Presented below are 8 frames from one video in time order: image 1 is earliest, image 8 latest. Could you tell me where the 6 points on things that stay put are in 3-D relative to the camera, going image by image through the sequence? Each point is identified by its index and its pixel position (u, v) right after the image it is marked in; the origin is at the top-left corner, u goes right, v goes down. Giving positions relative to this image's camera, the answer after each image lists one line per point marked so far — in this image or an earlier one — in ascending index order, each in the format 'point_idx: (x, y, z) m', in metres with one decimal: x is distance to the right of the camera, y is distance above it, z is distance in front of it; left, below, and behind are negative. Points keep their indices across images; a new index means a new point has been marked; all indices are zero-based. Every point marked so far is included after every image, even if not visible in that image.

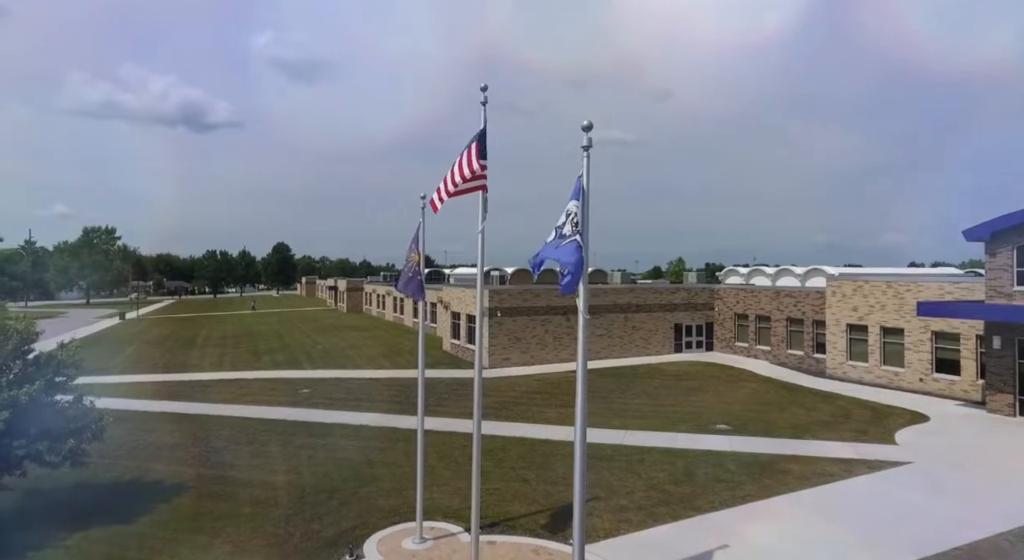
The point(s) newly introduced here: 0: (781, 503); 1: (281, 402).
0: (+5.6, -4.5, +13.6) m
1: (-6.6, -3.5, +18.8) m
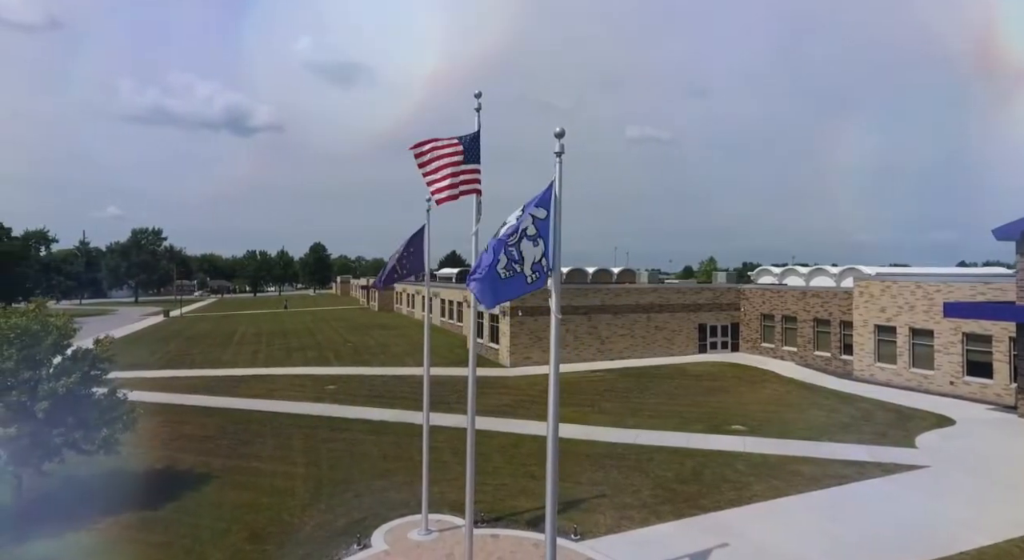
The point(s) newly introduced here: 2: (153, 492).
0: (+5.7, -4.5, +13.6) m
1: (-6.1, -3.5, +19.6) m
2: (-7.7, -4.5, +14.1) m
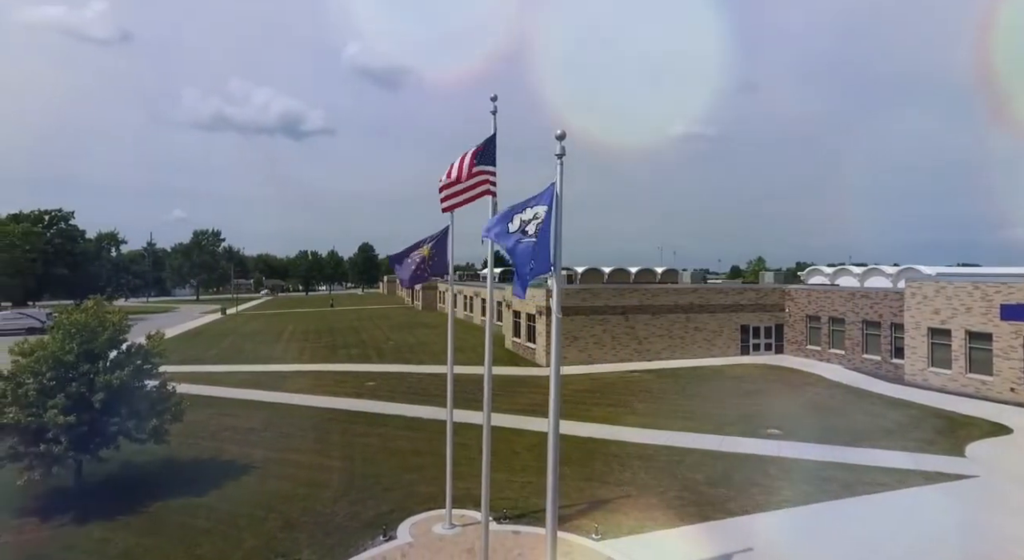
0: (+6.2, -4.5, +13.3) m
1: (-5.1, -3.5, +20.3) m
2: (-7.1, -4.5, +14.9) m
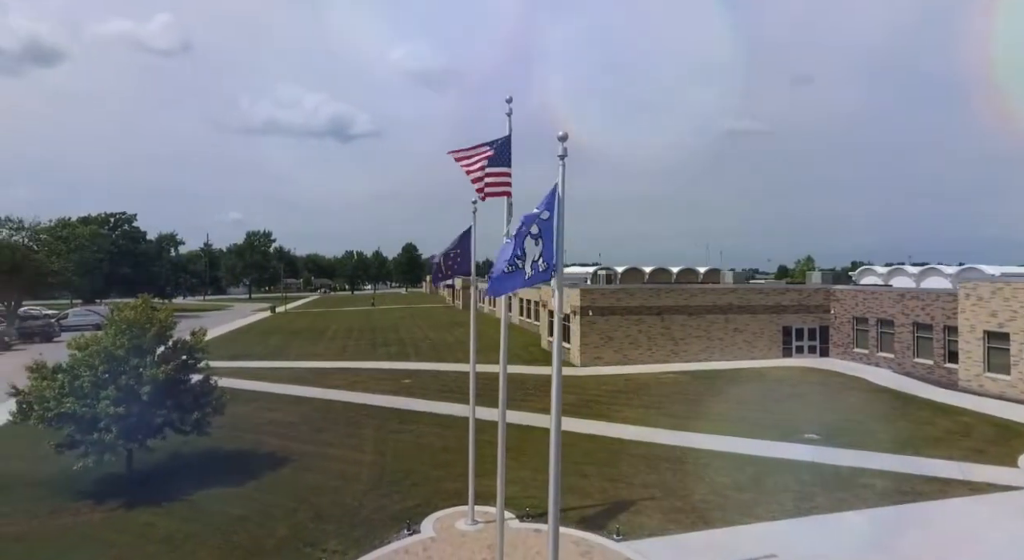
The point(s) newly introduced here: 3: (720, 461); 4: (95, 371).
0: (+6.6, -4.5, +13.0) m
1: (-4.1, -3.5, +20.8) m
2: (-6.5, -4.5, +15.6) m
3: (+4.9, -4.3, +15.7) m
4: (-8.9, -2.0, +14.3) m
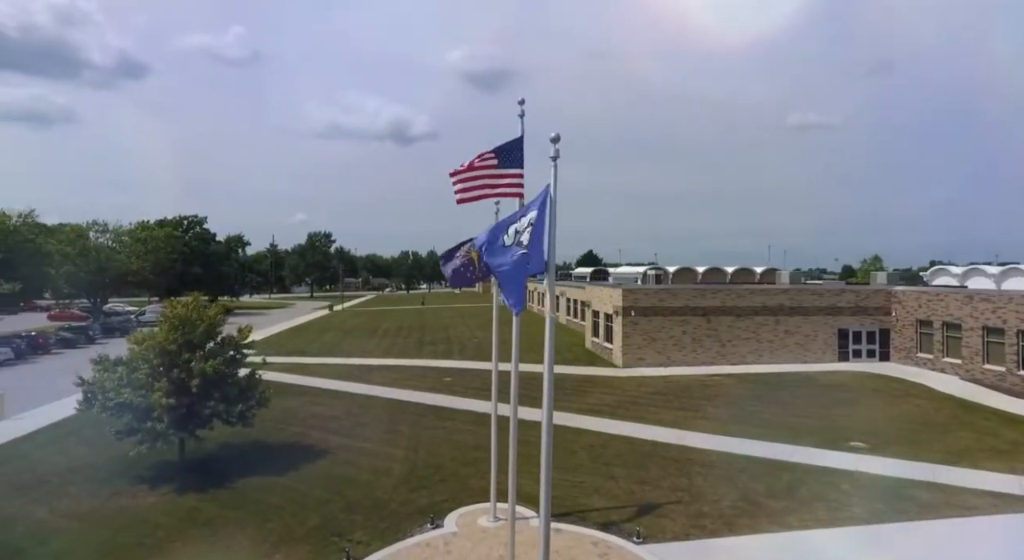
0: (+7.0, -4.6, +12.3) m
1: (-2.8, -3.5, +21.3) m
2: (-5.8, -4.5, +16.3) m
3: (+5.6, -4.3, +15.2) m
4: (-8.3, -1.9, +15.4) m
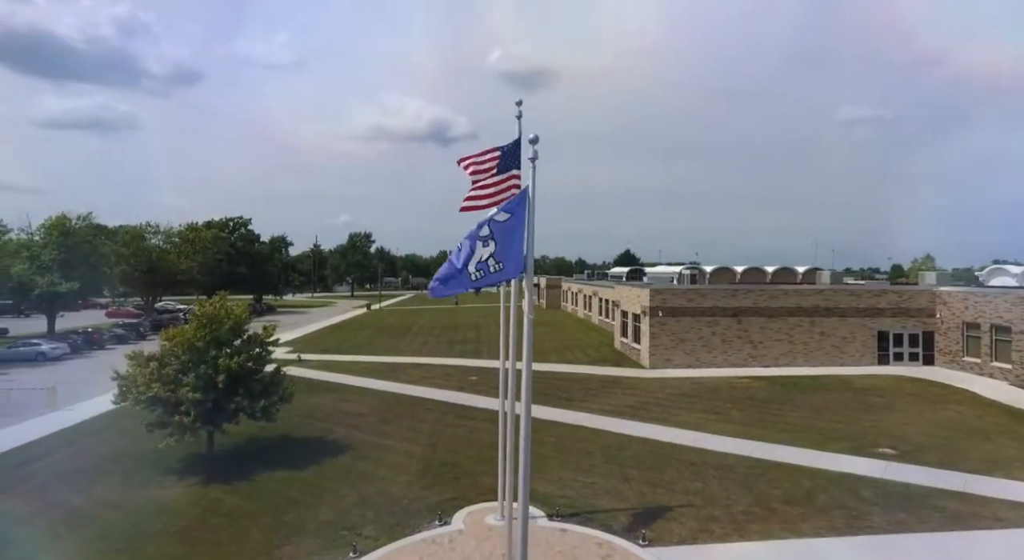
0: (+7.0, -4.6, +11.8) m
1: (-2.0, -3.4, +21.5) m
2: (-5.4, -4.4, +16.8) m
3: (+5.8, -4.3, +14.8) m
4: (-8.0, -1.9, +16.0) m
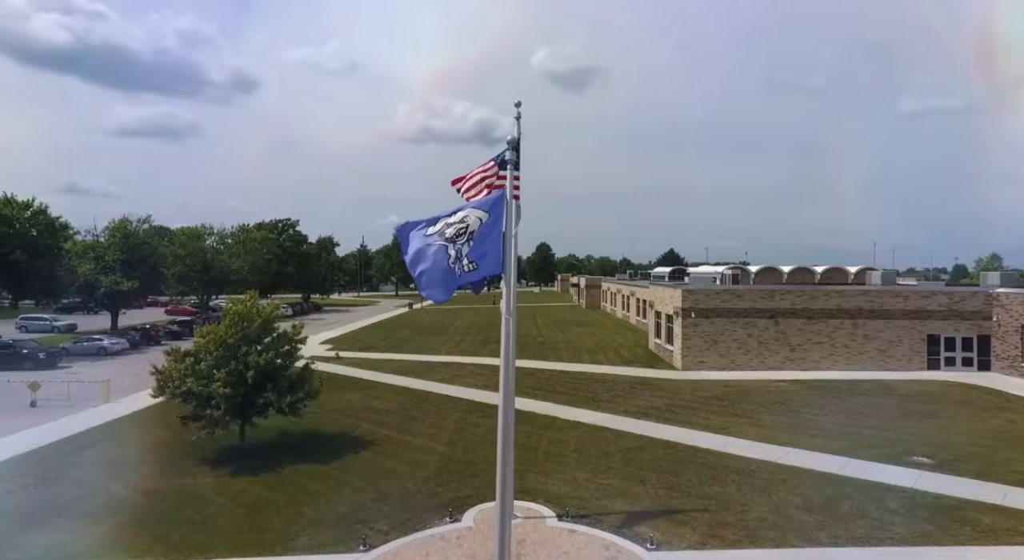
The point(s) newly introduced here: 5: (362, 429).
0: (+7.0, -4.5, +11.2) m
1: (-1.1, -3.4, +21.7) m
2: (-4.9, -4.4, +17.3) m
3: (+6.1, -4.2, +14.2) m
4: (-7.5, -1.9, +16.7) m
5: (-4.1, -4.1, +18.5) m
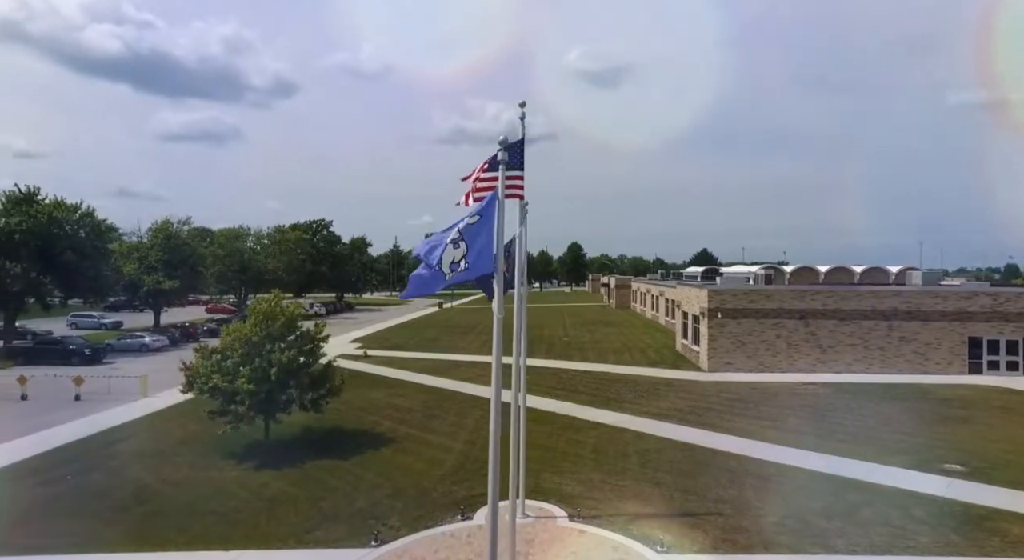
0: (+7.1, -4.5, +10.7) m
1: (-0.3, -3.4, +21.7) m
2: (-4.4, -4.4, +17.5) m
3: (+6.4, -4.2, +13.8) m
4: (-7.1, -1.9, +17.2) m
5: (-3.6, -4.1, +18.7) m
